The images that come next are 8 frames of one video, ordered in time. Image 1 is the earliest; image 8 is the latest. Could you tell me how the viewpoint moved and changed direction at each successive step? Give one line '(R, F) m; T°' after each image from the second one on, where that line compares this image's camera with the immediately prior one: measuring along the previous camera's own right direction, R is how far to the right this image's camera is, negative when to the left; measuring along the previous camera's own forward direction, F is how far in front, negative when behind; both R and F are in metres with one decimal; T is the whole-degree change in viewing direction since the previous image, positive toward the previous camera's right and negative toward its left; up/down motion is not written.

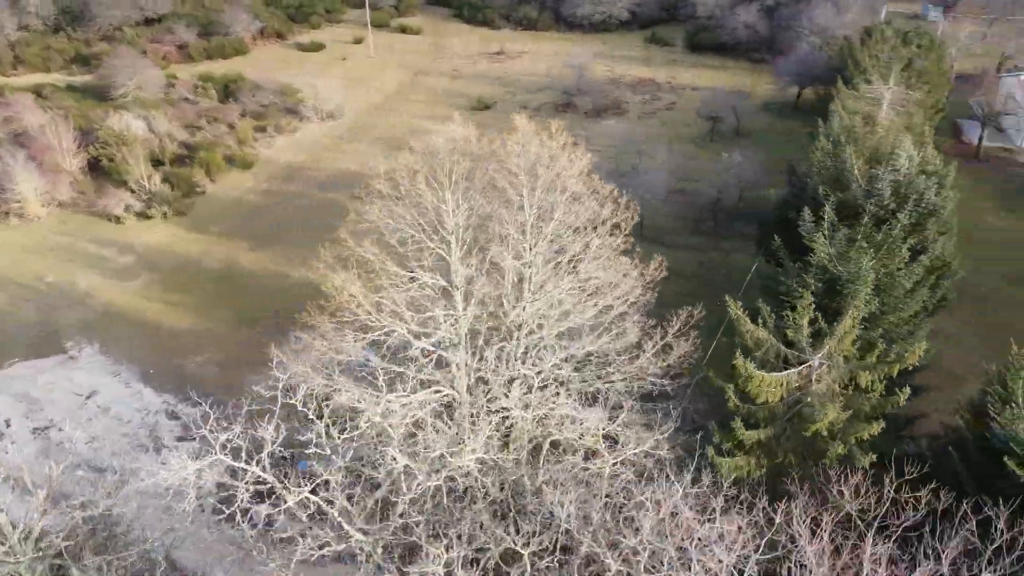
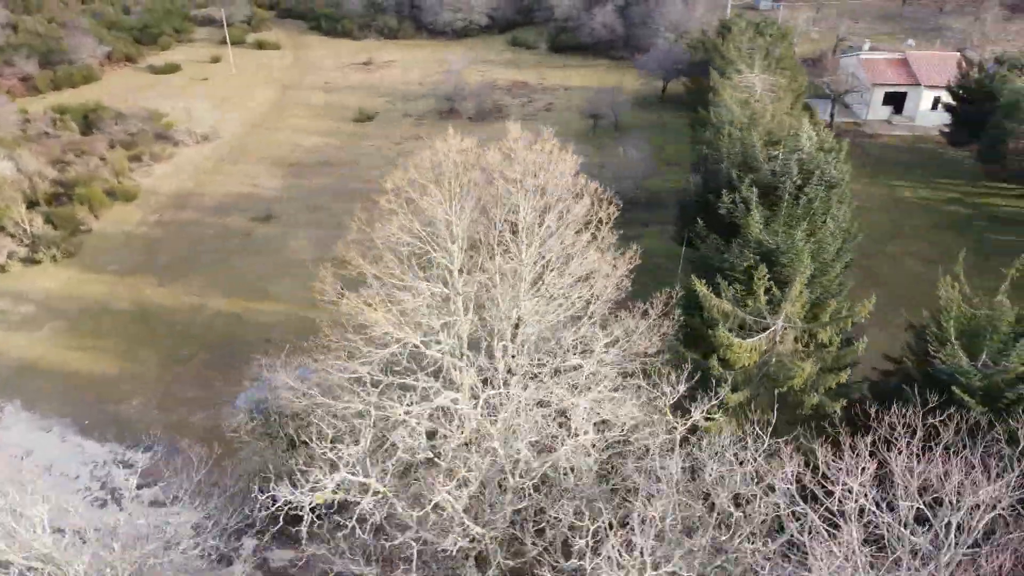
(-2.5, -0.5) m; +10°
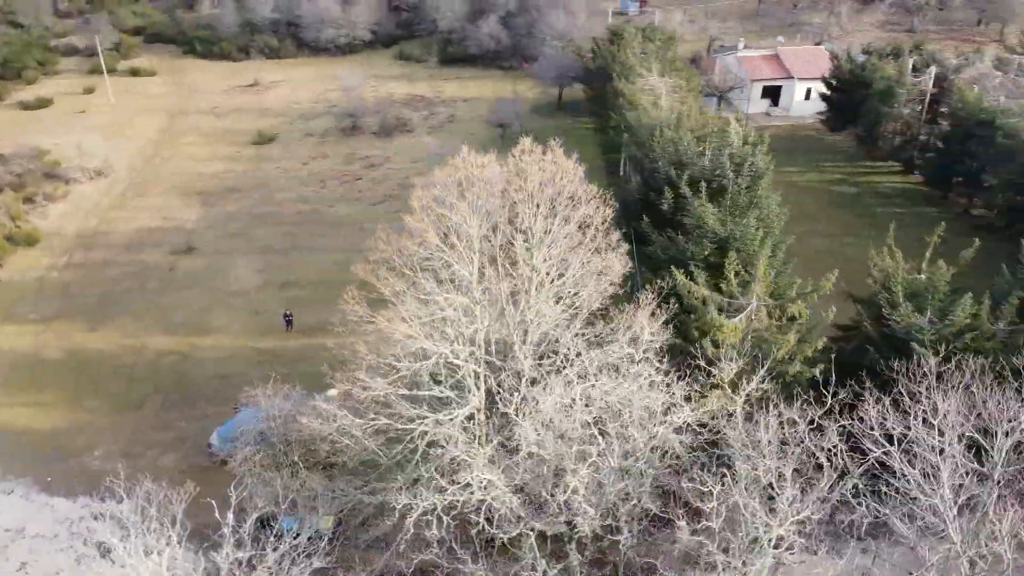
(-2.6, -0.5) m; +9°
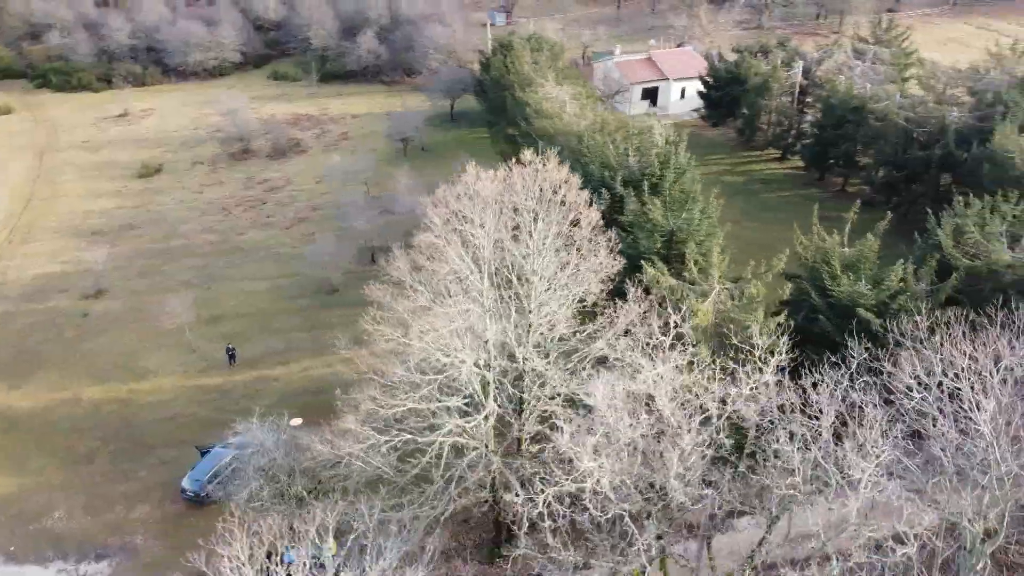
(-2.8, -0.4) m; +10°
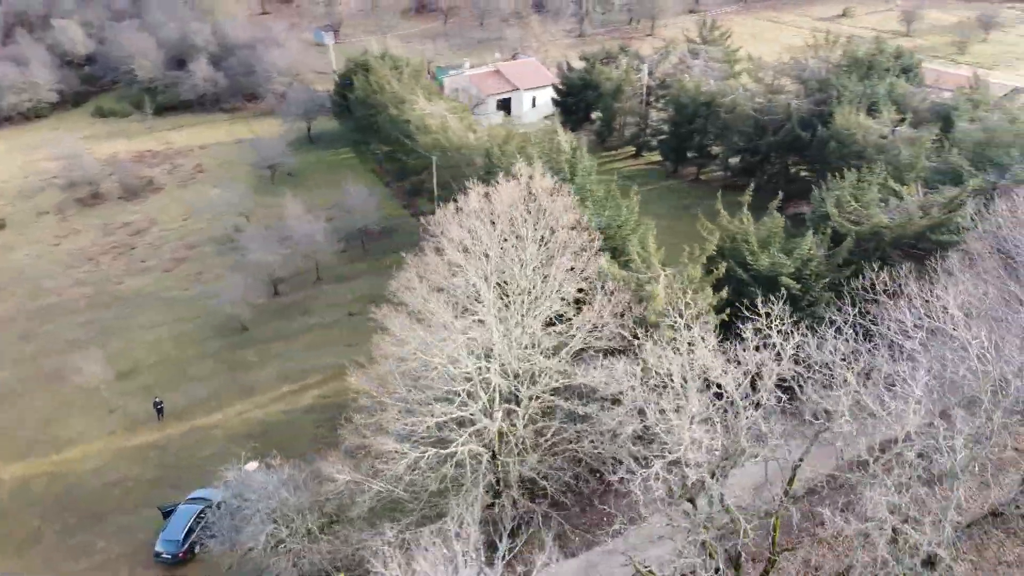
(-3.7, -0.4) m; +13°
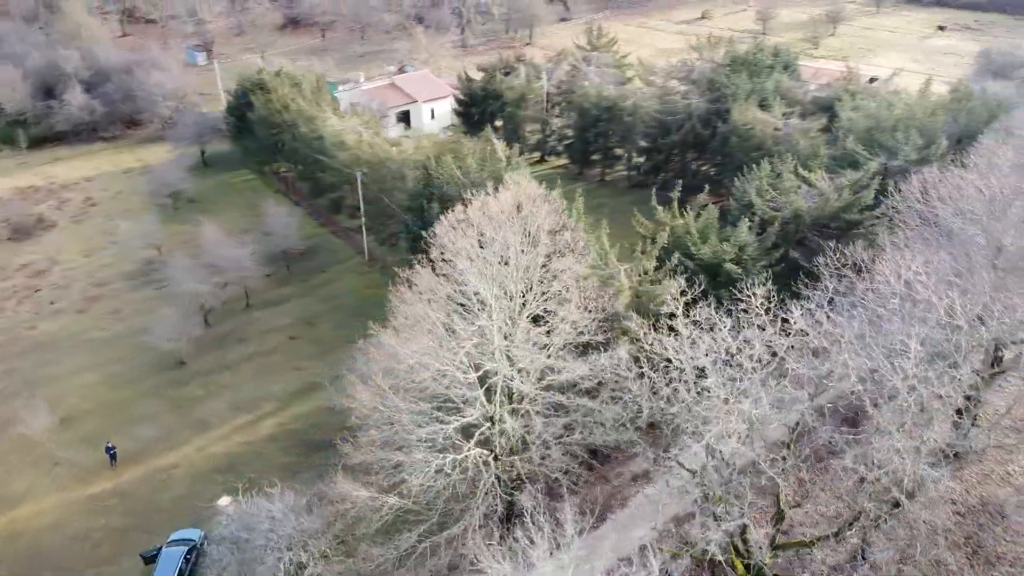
(-2.7, -0.4) m; +9°
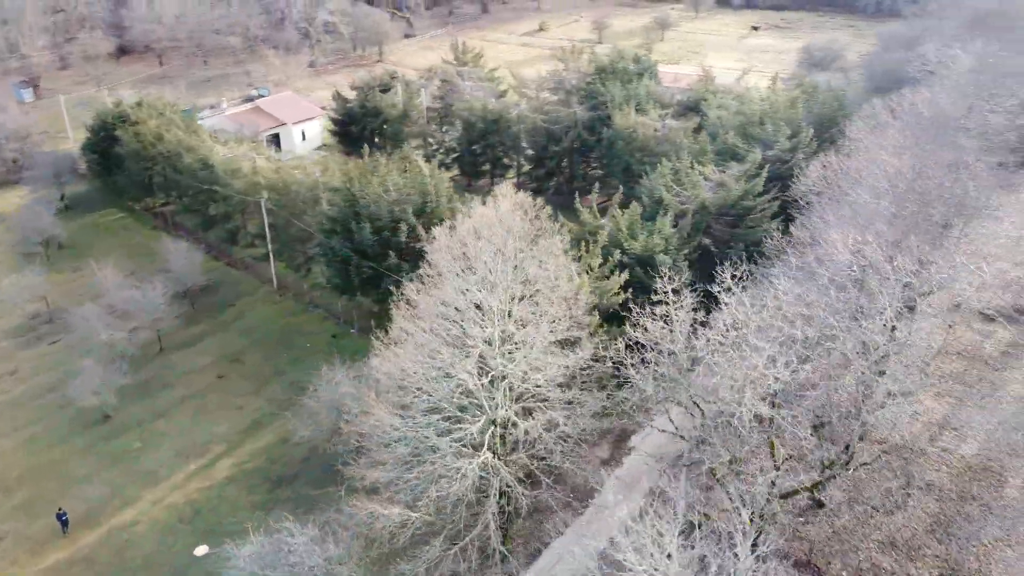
(-3.6, -0.4) m; +12°
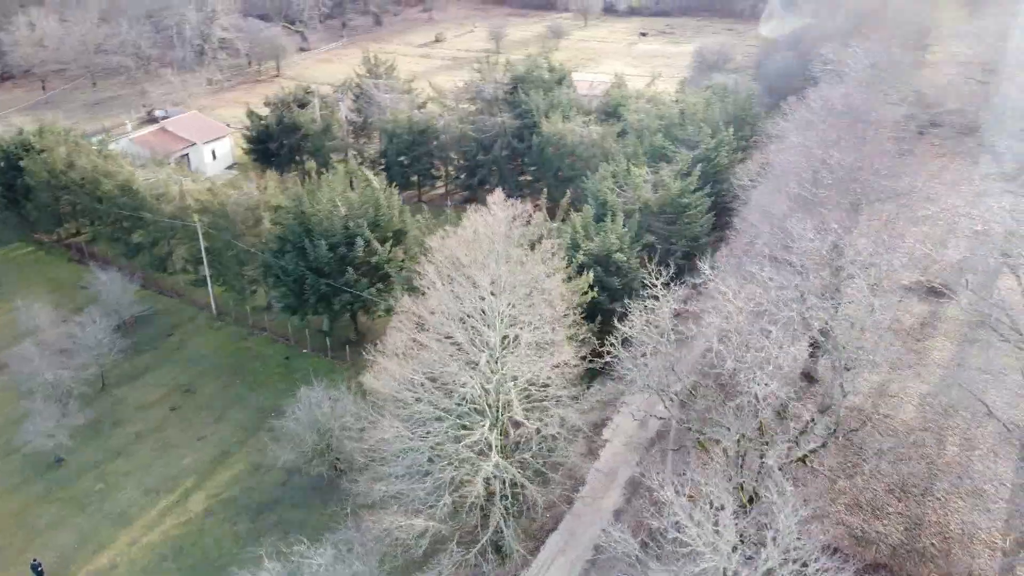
(-2.4, -0.3) m; +8°
